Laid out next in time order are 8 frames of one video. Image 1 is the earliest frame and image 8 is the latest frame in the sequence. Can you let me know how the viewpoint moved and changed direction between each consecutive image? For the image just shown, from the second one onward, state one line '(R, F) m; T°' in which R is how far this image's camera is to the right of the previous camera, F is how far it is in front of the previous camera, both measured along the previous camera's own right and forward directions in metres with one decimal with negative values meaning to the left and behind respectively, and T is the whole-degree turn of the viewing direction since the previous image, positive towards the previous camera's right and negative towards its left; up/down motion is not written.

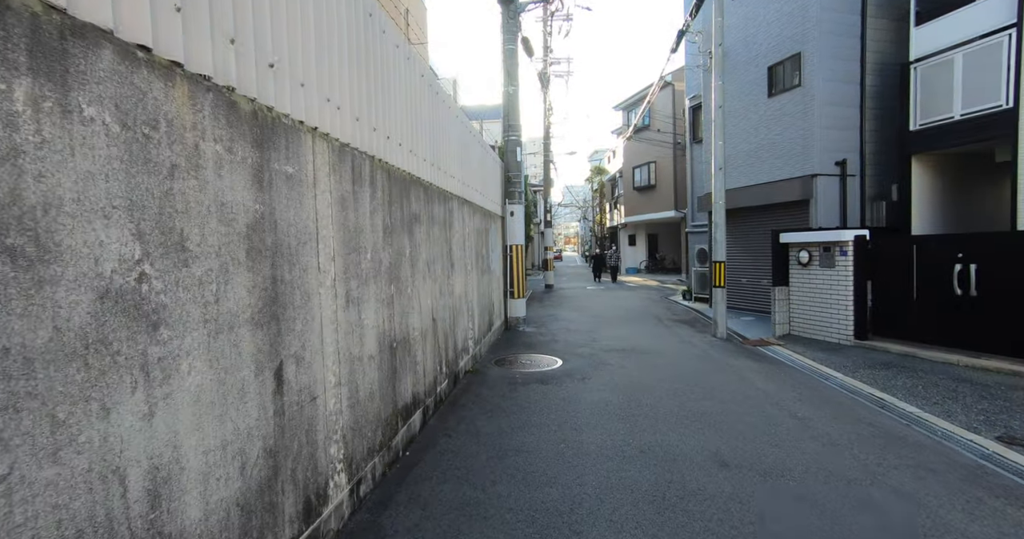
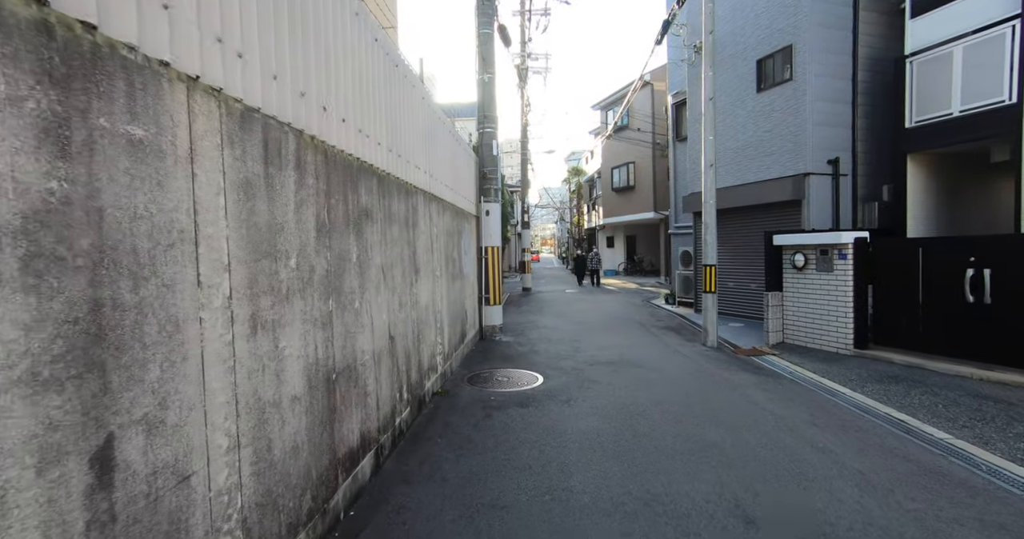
(0.0, +0.7) m; +3°
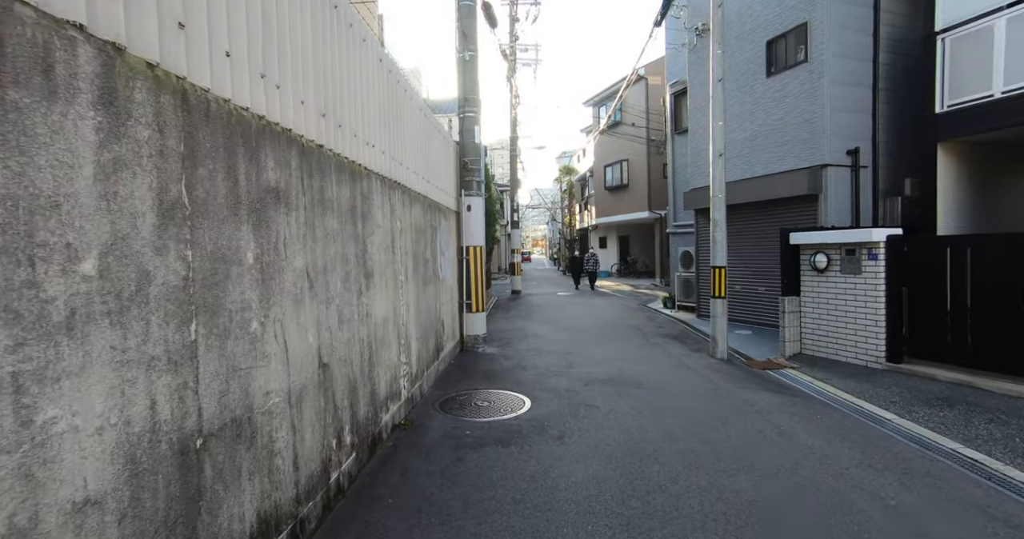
(+0.1, +1.0) m; +1°
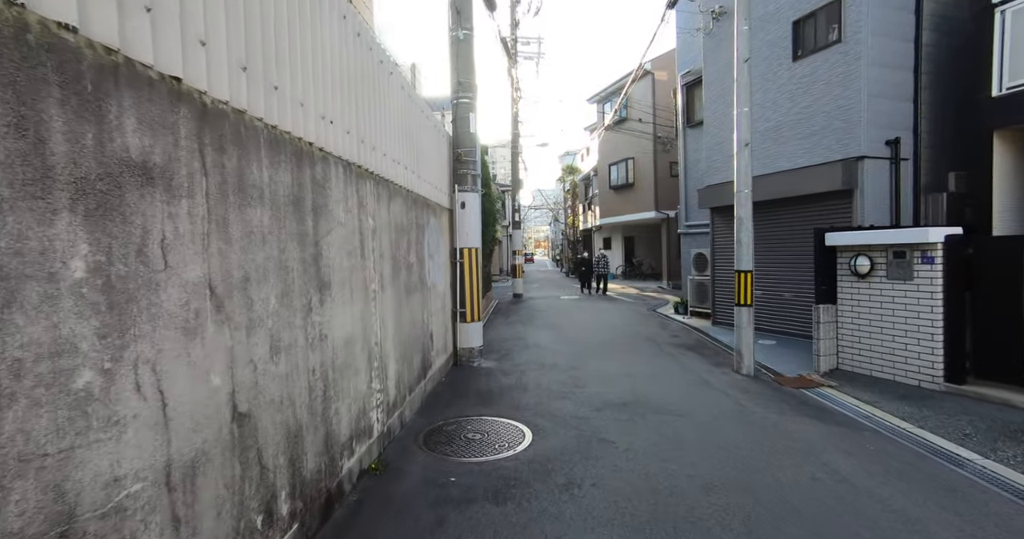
(0.0, +0.8) m; 0°
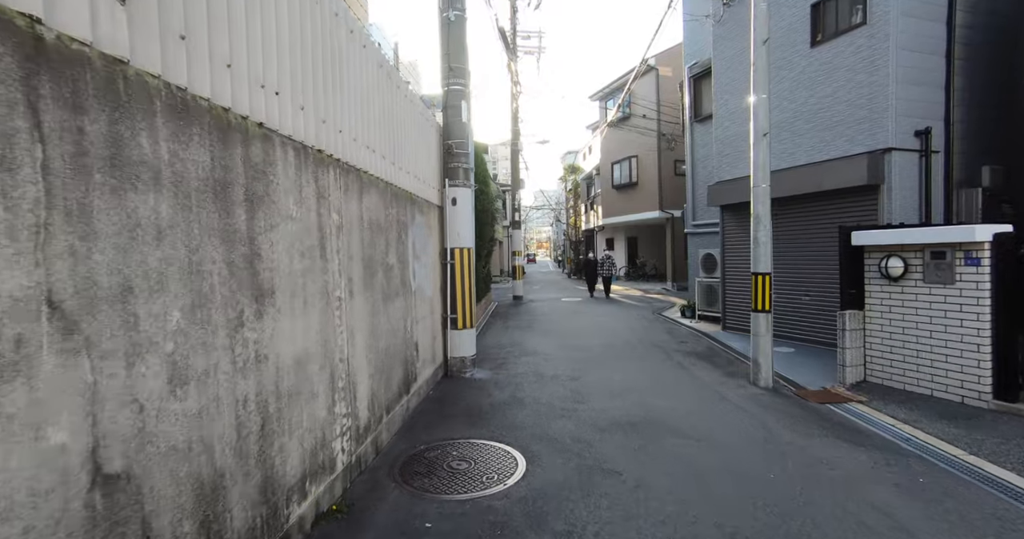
(+0.1, +0.6) m; 0°
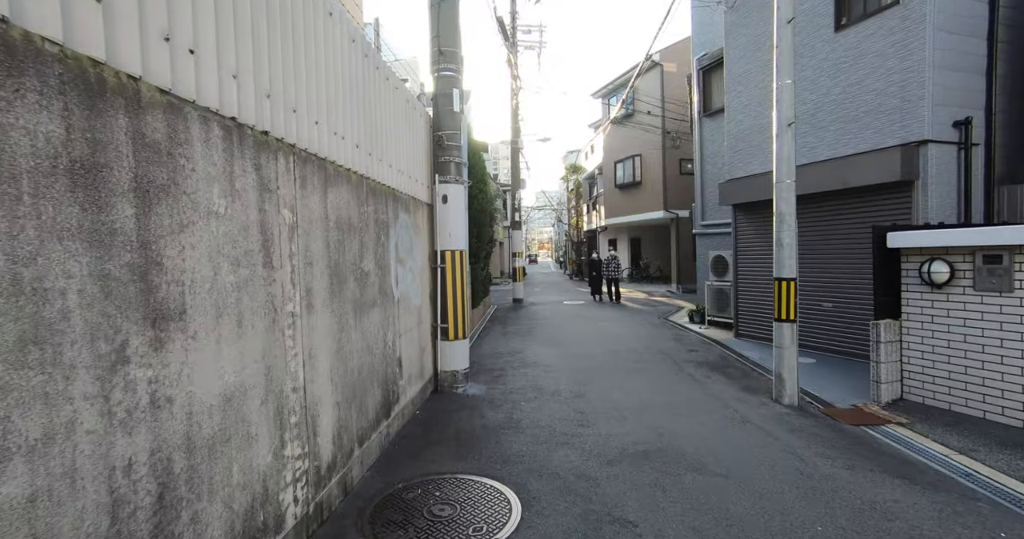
(+0.1, +0.6) m; 0°
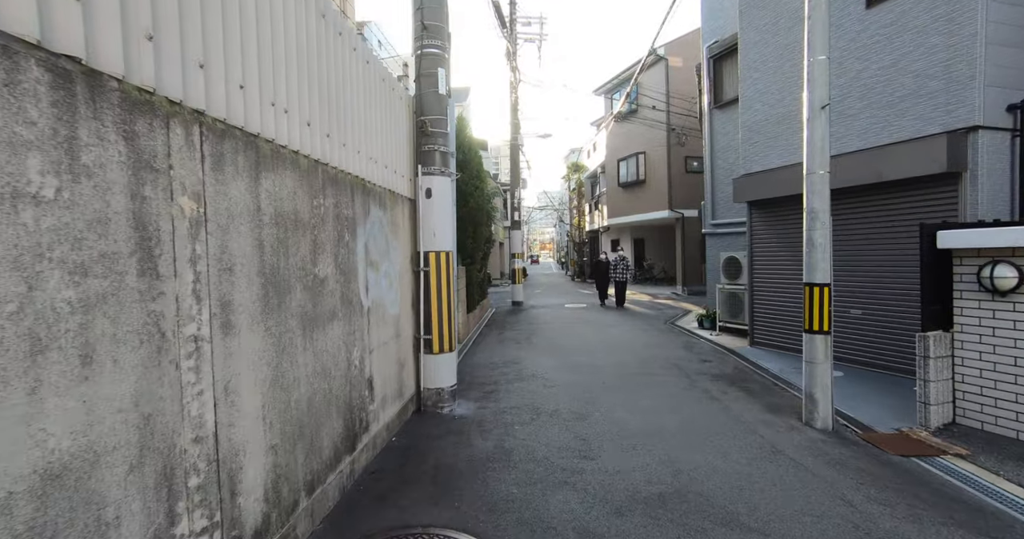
(+0.1, +0.7) m; 0°
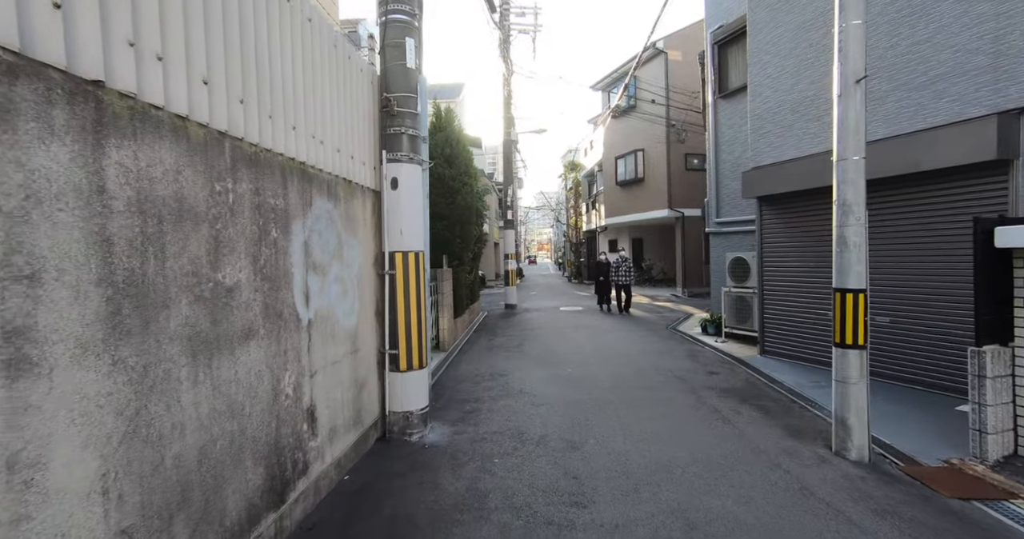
(+0.2, +0.8) m; 0°
